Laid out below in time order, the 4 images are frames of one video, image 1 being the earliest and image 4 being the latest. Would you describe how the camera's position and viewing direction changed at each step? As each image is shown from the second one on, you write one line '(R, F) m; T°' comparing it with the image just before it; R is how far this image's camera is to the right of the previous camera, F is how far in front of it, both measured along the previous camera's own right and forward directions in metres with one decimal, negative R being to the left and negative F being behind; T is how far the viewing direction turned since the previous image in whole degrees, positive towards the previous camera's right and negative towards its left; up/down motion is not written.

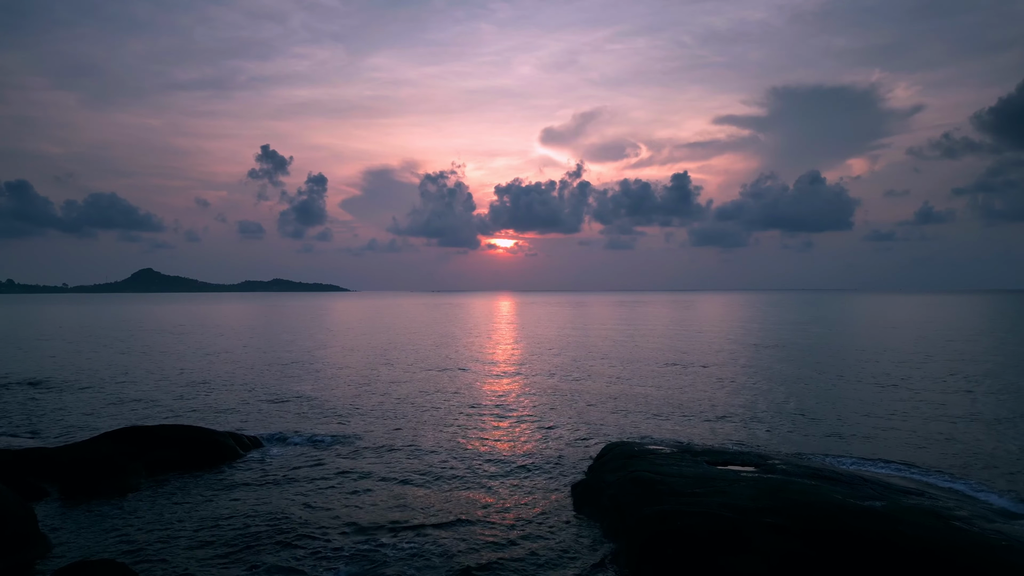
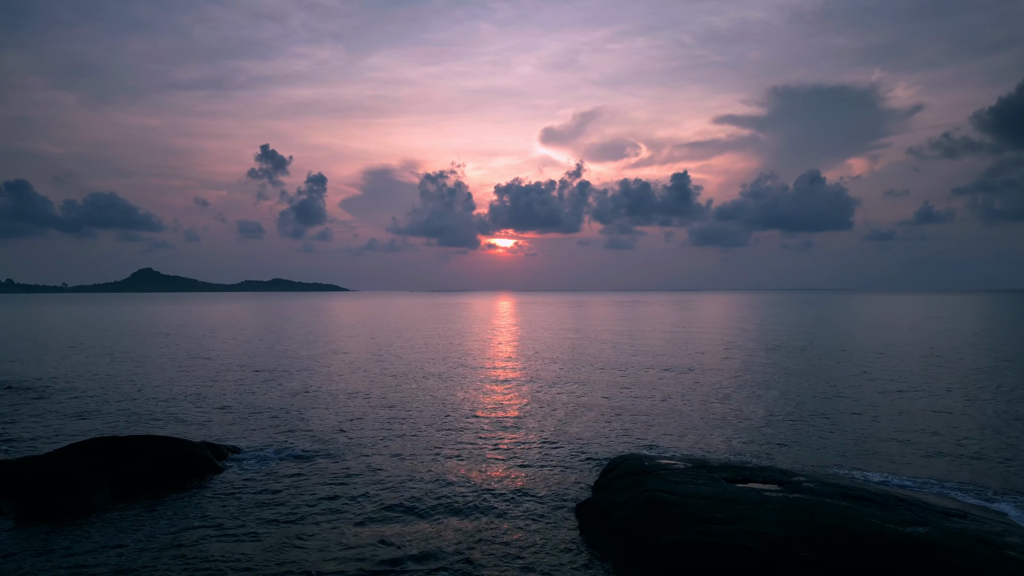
(0.0, +0.3) m; 0°
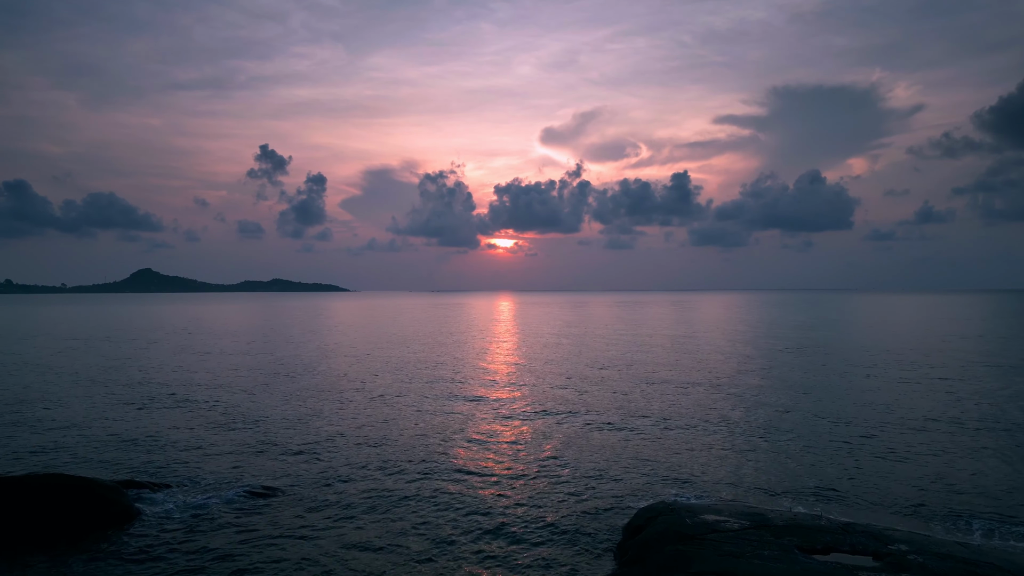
(+0.2, +0.6) m; 0°
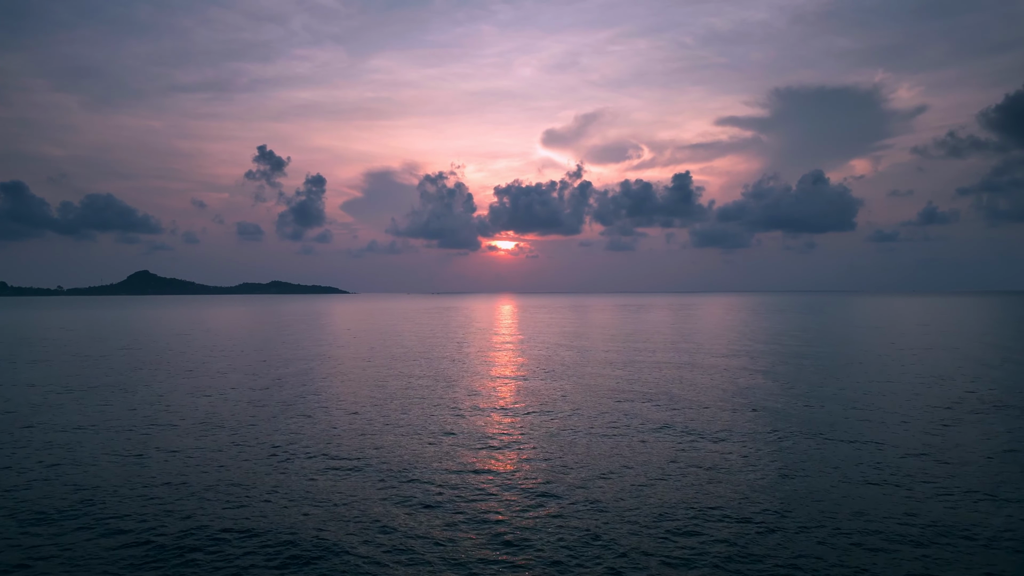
(+1.9, +4.1) m; 0°
